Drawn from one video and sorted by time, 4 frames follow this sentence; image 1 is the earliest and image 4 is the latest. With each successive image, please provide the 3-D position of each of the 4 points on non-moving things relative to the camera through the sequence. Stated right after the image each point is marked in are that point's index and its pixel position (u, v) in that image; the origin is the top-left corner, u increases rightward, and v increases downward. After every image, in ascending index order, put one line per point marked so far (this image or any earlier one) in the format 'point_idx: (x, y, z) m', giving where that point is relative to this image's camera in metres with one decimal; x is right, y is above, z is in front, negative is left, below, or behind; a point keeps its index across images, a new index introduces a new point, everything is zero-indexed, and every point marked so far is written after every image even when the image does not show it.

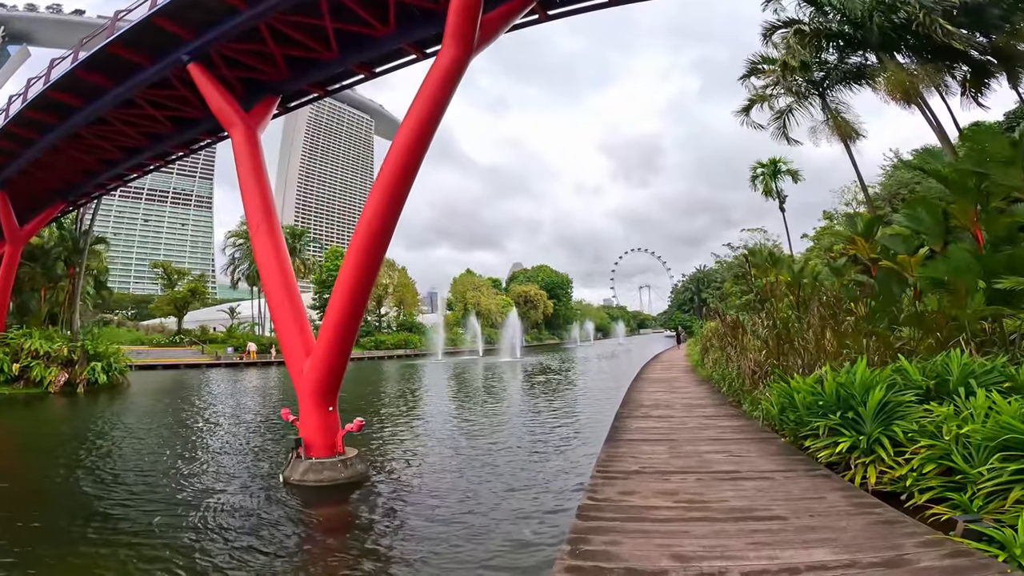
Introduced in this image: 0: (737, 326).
0: (+3.4, -0.6, +8.0) m
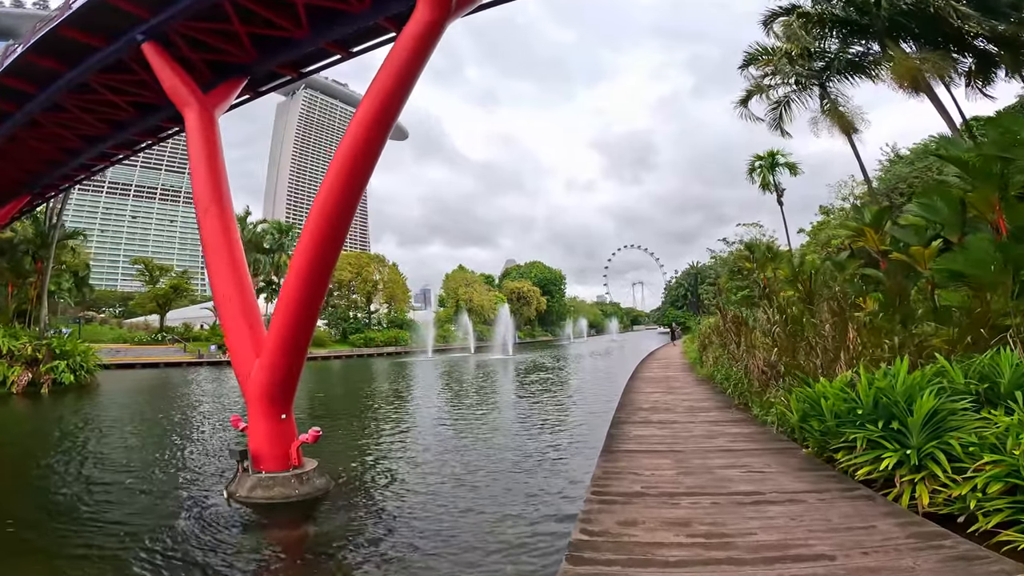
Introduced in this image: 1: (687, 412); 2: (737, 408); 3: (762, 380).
0: (+3.2, -0.5, +7.4) m
1: (+1.9, -1.3, +5.7) m
2: (+2.5, -1.3, +6.1) m
3: (+2.7, -1.0, +5.8) m
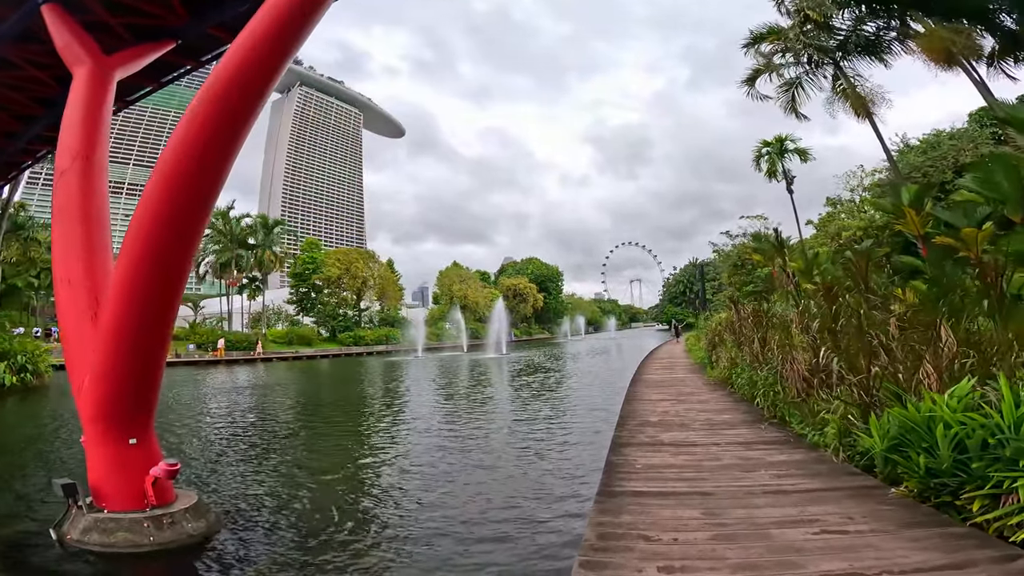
0: (+3.0, -0.3, +6.3) m
1: (+1.7, -1.2, +4.6) m
2: (+2.3, -1.2, +5.0) m
3: (+2.5, -0.9, +4.7) m
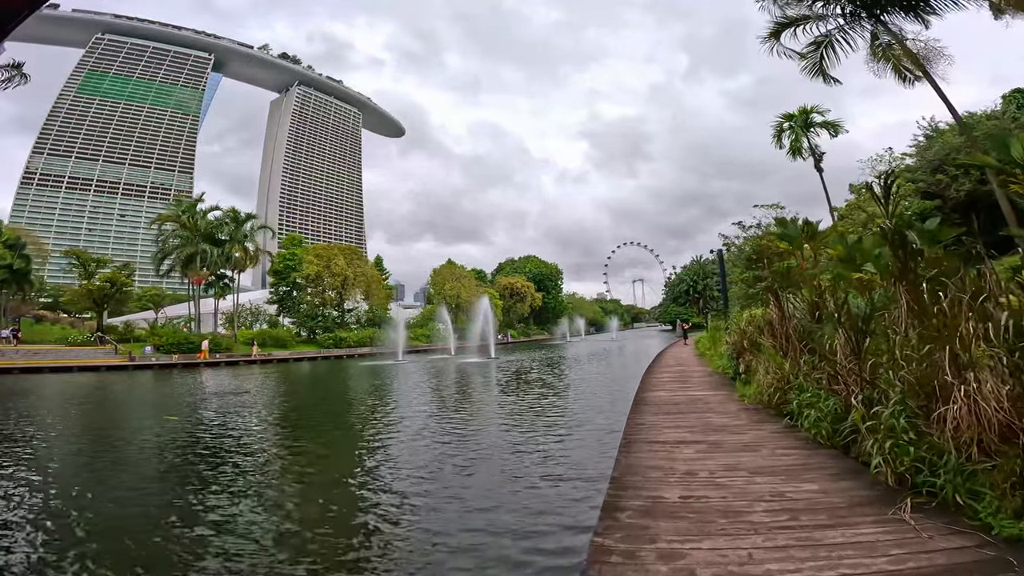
0: (+2.5, -0.2, +4.1) m
1: (+1.2, -1.0, +2.4) m
2: (+1.9, -1.1, +2.8) m
3: (+2.0, -0.7, +2.5) m
